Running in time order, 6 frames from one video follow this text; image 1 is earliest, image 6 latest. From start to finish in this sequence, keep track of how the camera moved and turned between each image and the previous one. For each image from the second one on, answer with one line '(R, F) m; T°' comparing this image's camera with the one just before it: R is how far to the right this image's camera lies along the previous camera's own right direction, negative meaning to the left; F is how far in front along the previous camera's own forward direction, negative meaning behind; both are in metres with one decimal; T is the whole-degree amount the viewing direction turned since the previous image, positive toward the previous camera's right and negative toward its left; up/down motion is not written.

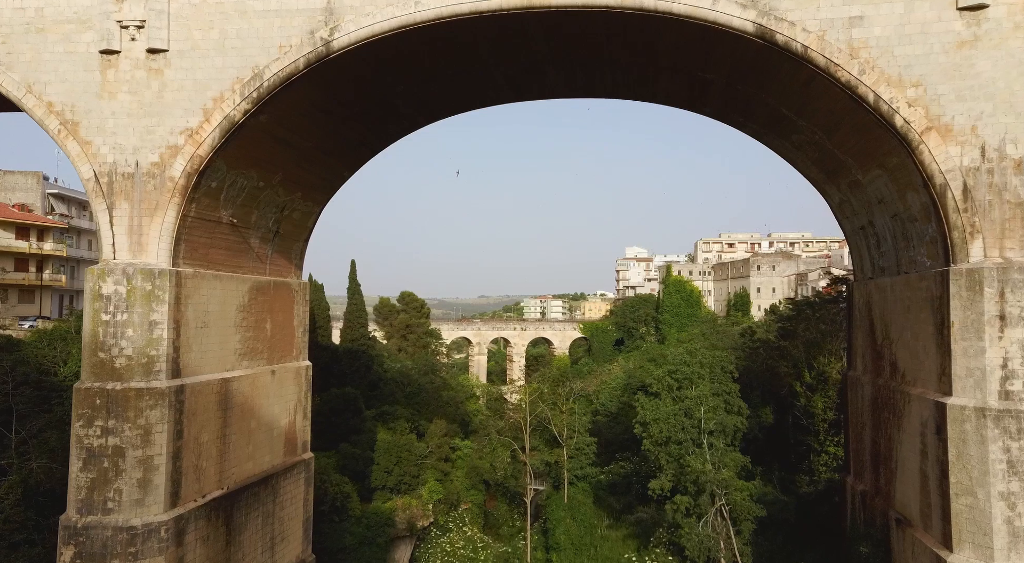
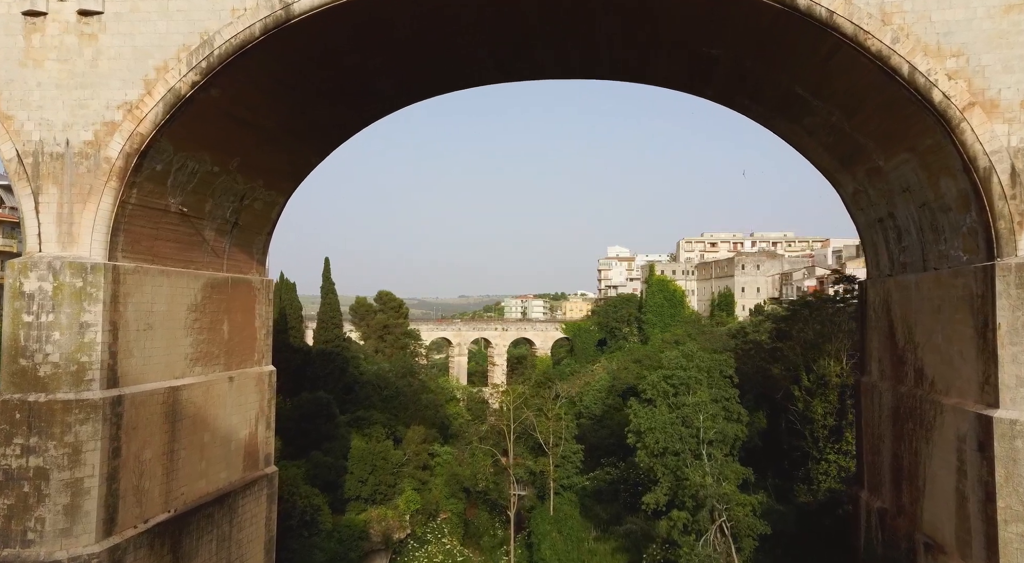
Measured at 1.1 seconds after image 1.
(0.0, +0.7) m; +2°
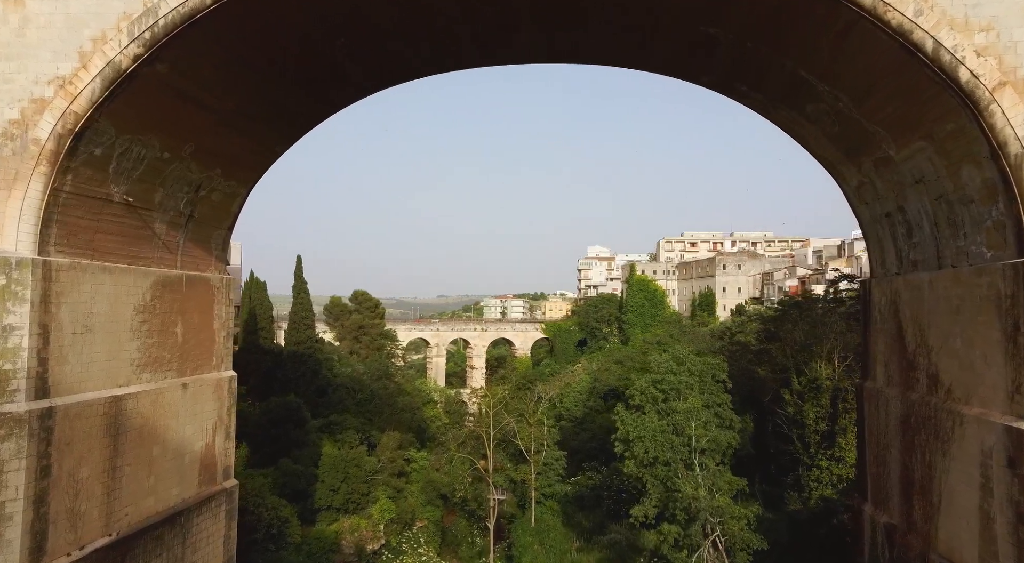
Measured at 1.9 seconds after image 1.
(0.0, +0.5) m; +2°
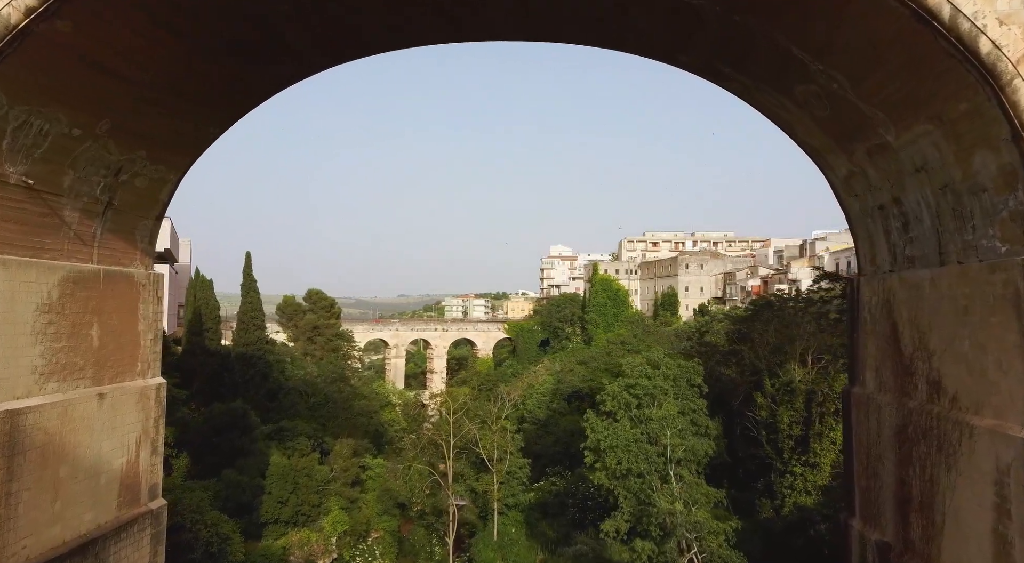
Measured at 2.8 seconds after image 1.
(0.0, +0.6) m; +4°
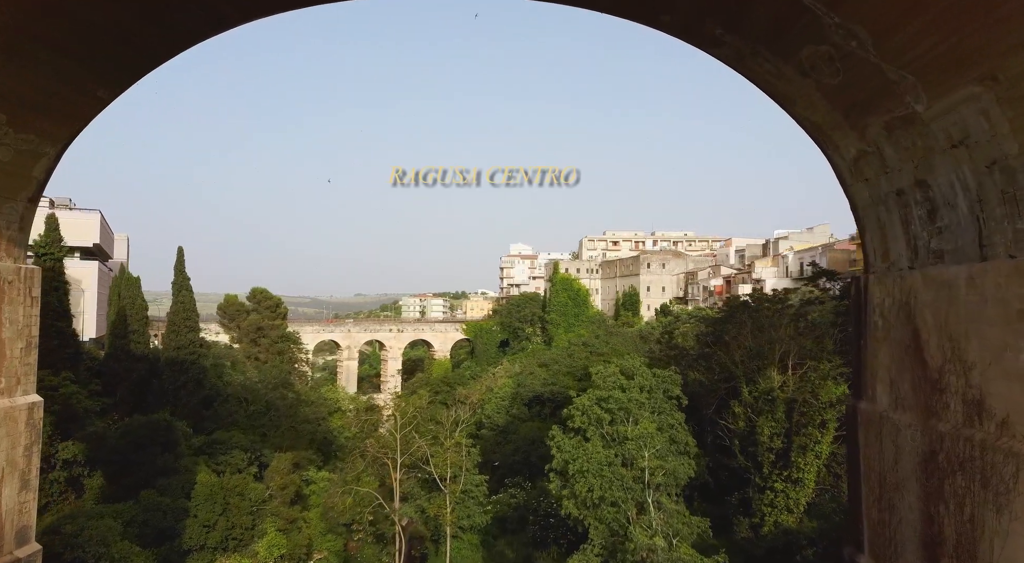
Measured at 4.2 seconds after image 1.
(+0.1, +1.0) m; +4°
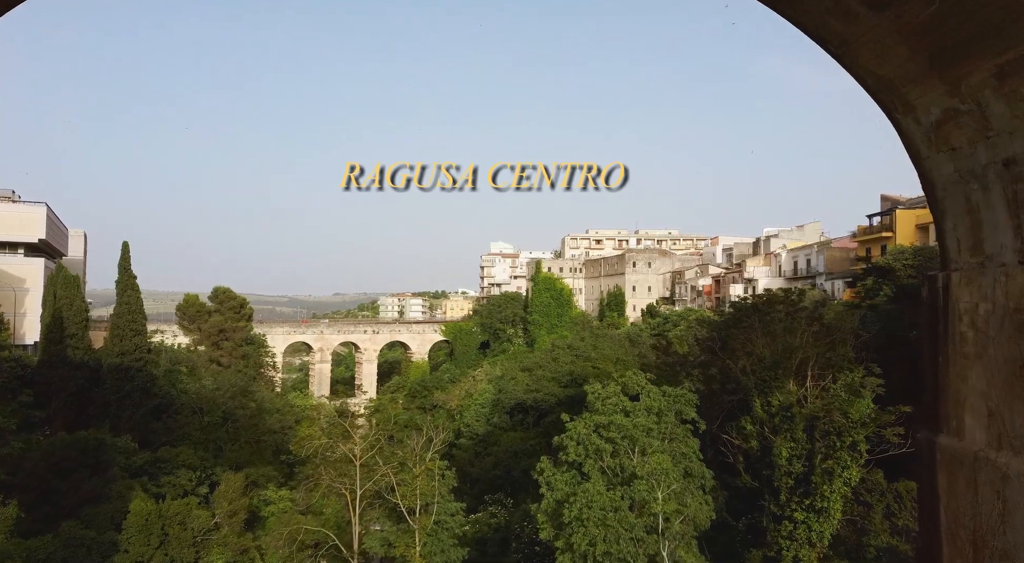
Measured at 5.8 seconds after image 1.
(0.0, +1.2) m; +2°
